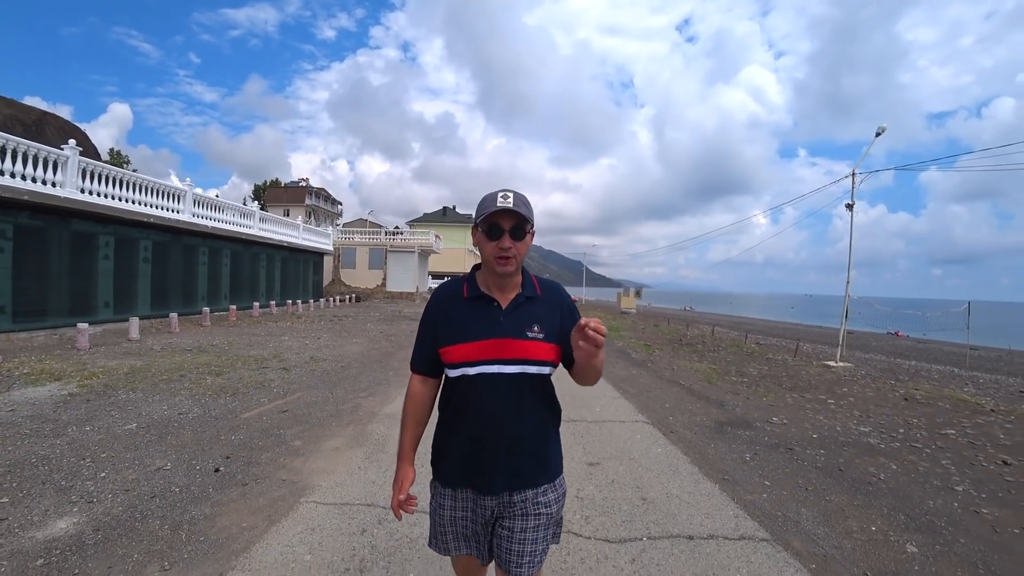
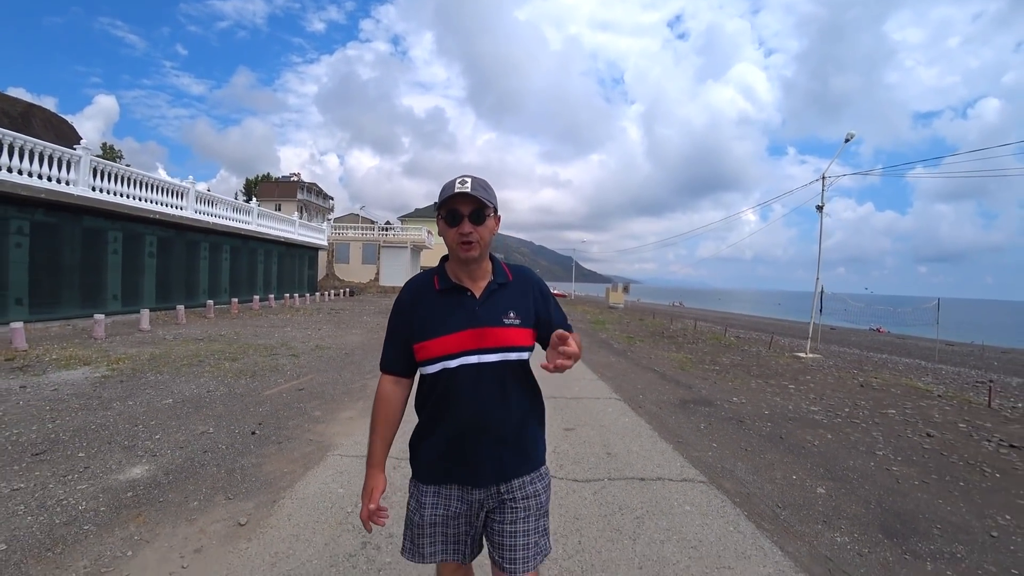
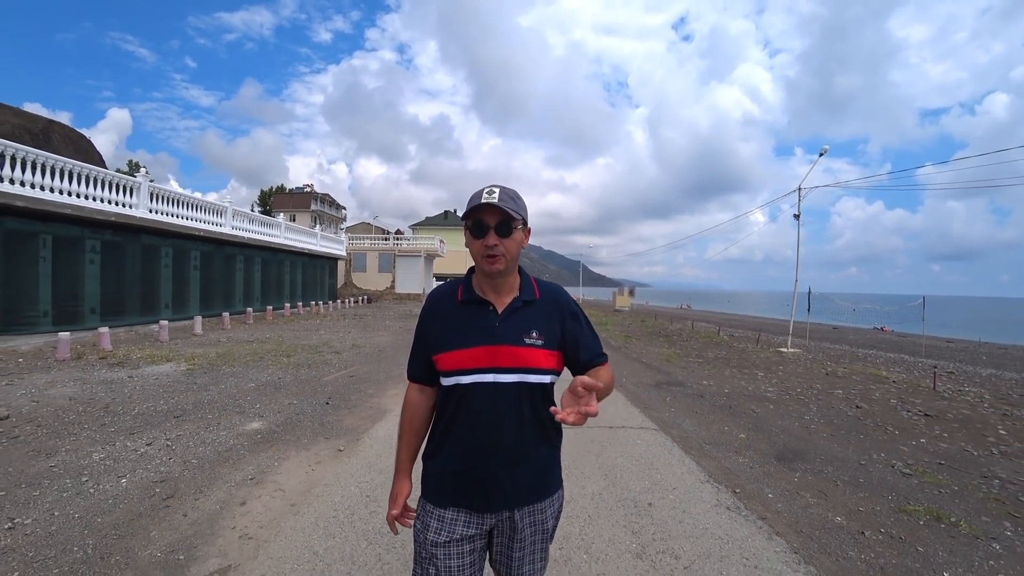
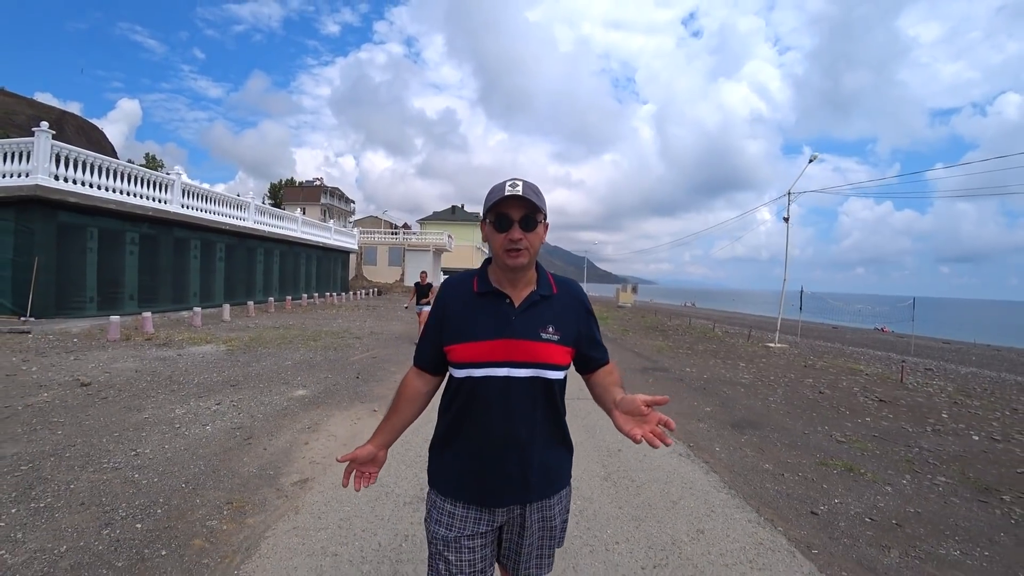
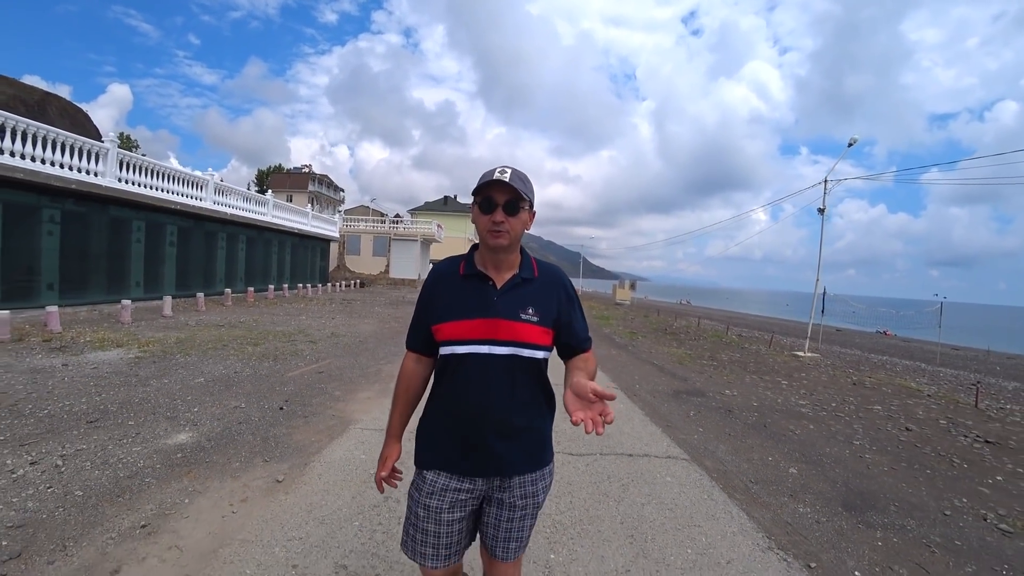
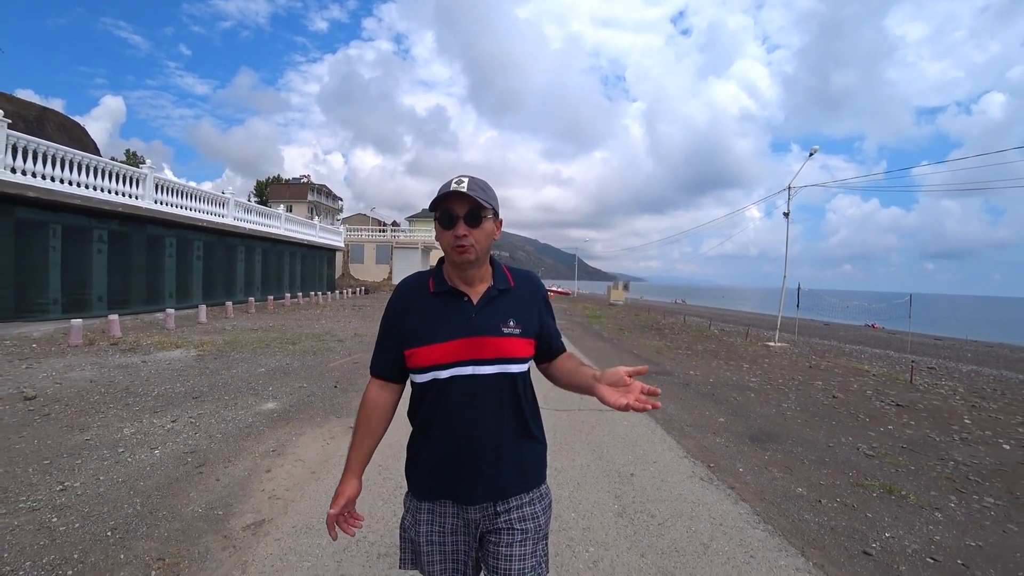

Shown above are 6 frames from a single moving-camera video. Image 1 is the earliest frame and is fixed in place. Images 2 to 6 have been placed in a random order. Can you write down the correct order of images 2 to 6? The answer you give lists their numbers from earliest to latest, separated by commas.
2, 5, 3, 6, 4
